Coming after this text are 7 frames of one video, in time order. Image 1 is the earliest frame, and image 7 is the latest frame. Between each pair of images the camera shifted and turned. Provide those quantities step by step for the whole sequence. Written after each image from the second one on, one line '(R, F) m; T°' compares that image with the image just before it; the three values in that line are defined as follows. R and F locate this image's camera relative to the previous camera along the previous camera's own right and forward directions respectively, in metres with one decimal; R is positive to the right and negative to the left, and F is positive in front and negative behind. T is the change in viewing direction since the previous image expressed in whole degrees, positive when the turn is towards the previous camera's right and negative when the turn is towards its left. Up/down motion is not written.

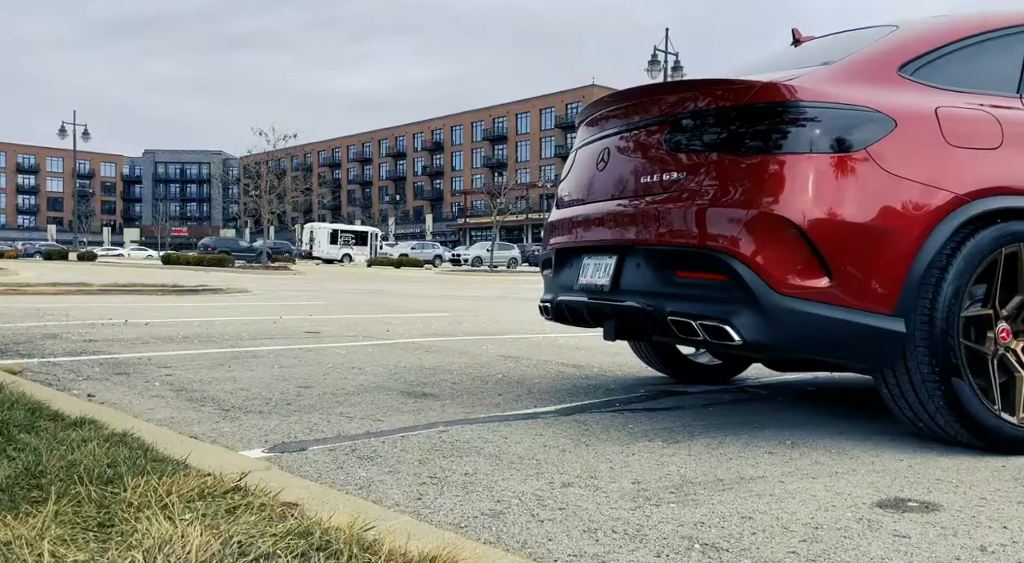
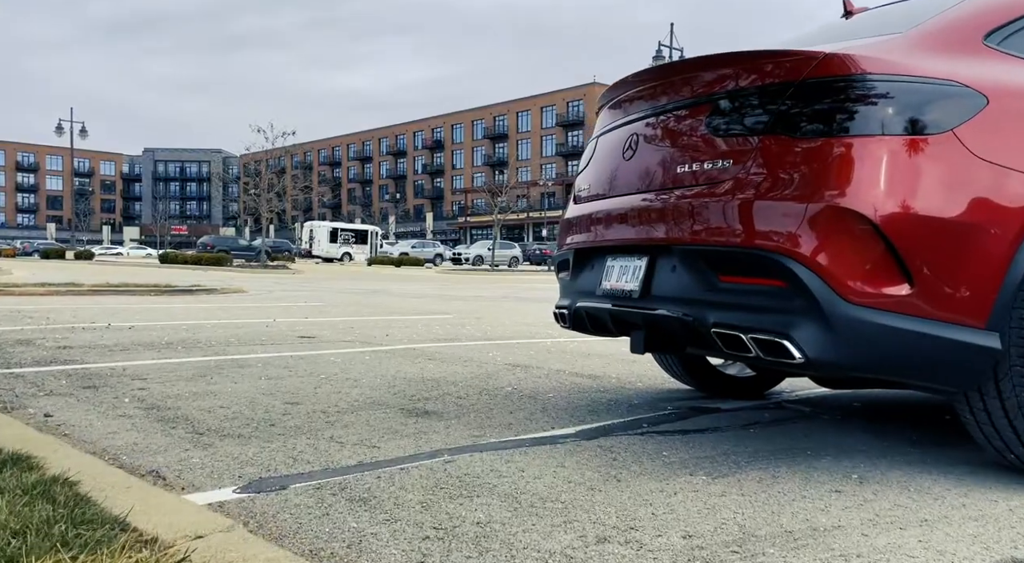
(-0.1, +0.7) m; 0°
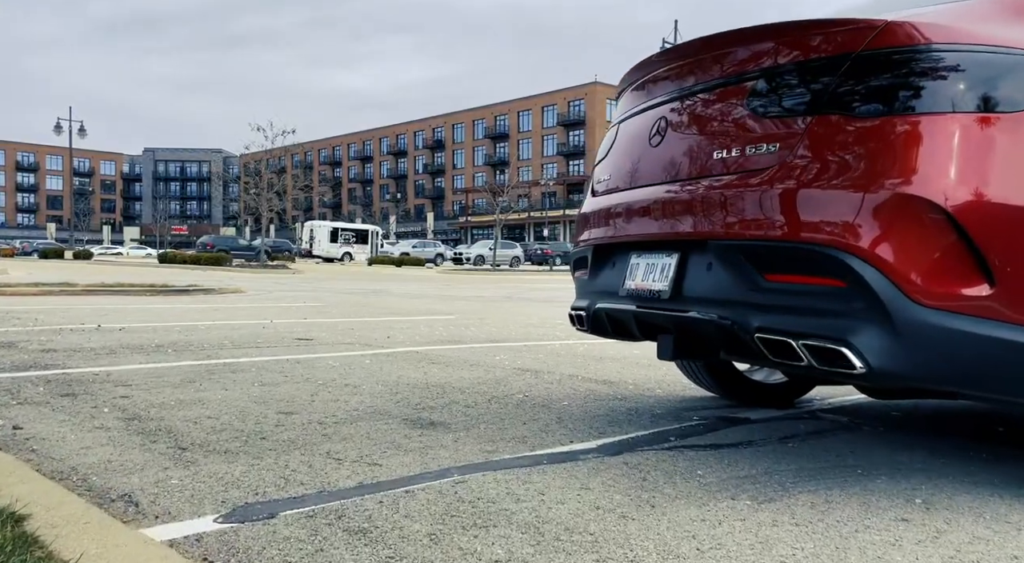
(-0.1, +0.5) m; 0°
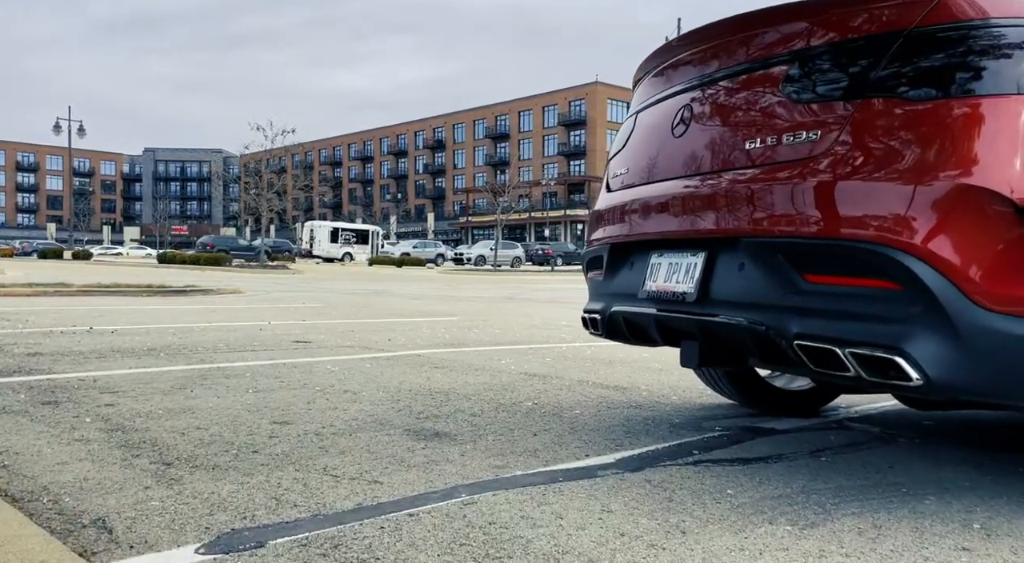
(0.0, +0.3) m; 0°
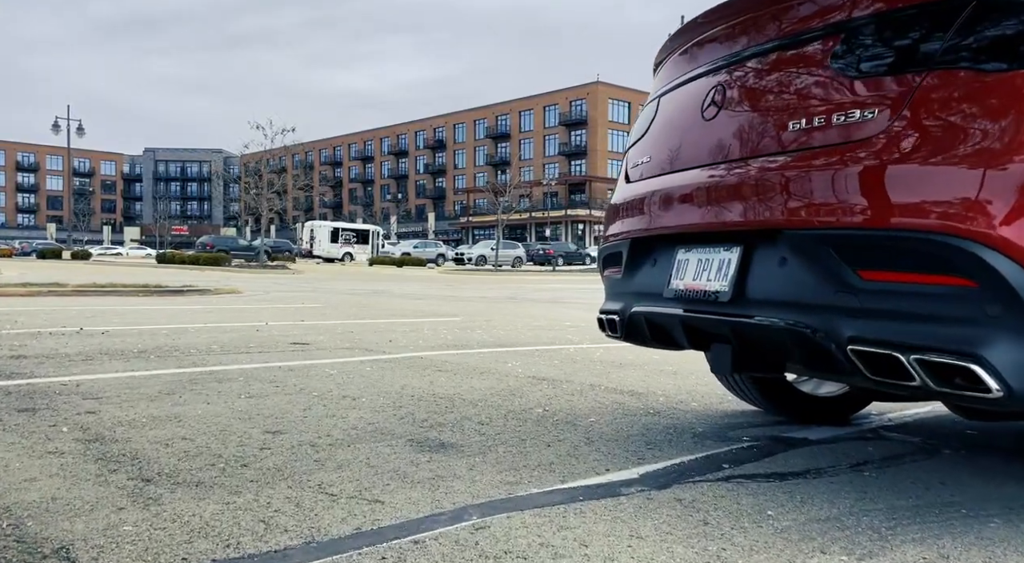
(-0.1, +0.4) m; 0°
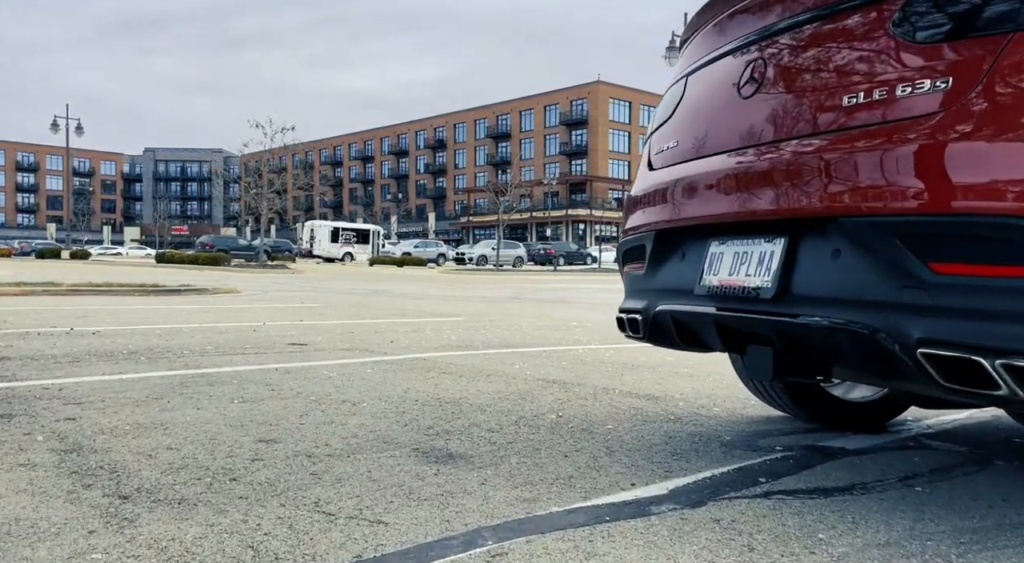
(-0.1, +0.4) m; 0°
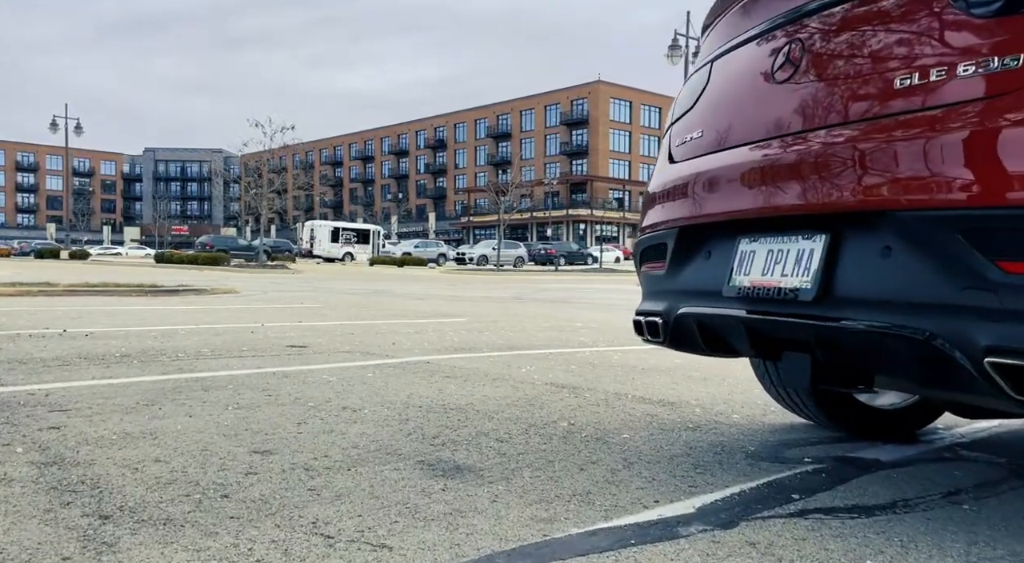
(0.0, +0.3) m; 0°
